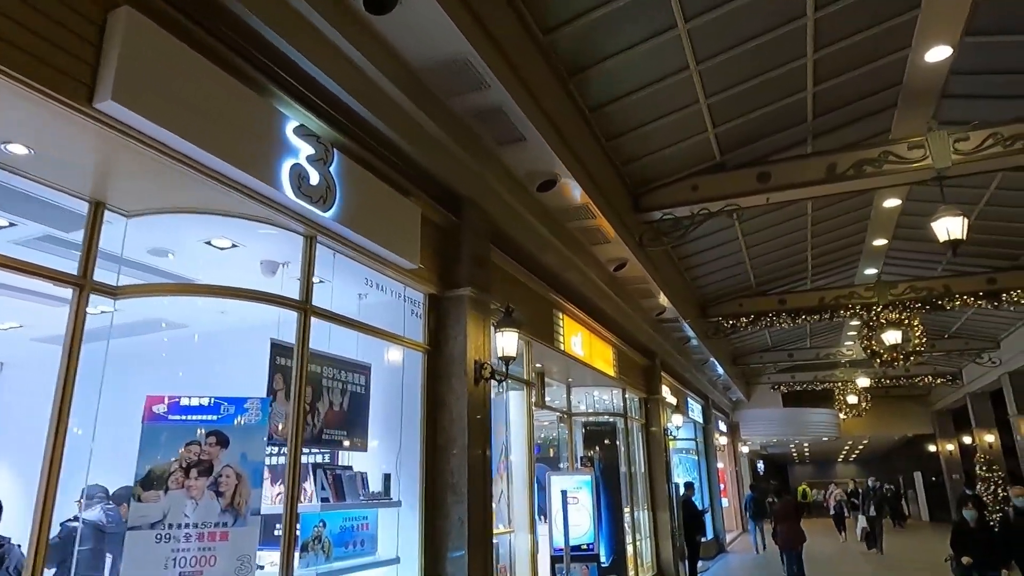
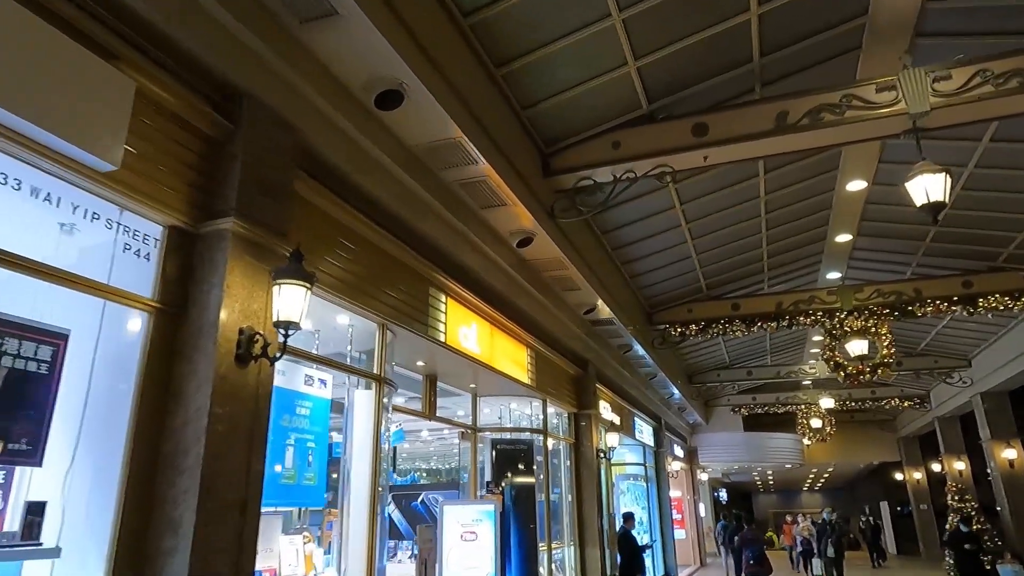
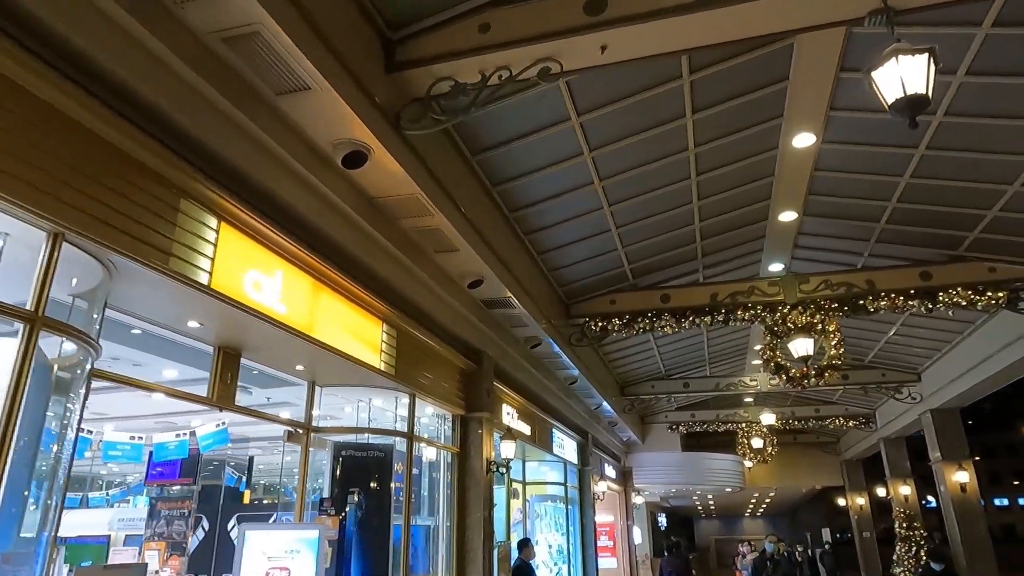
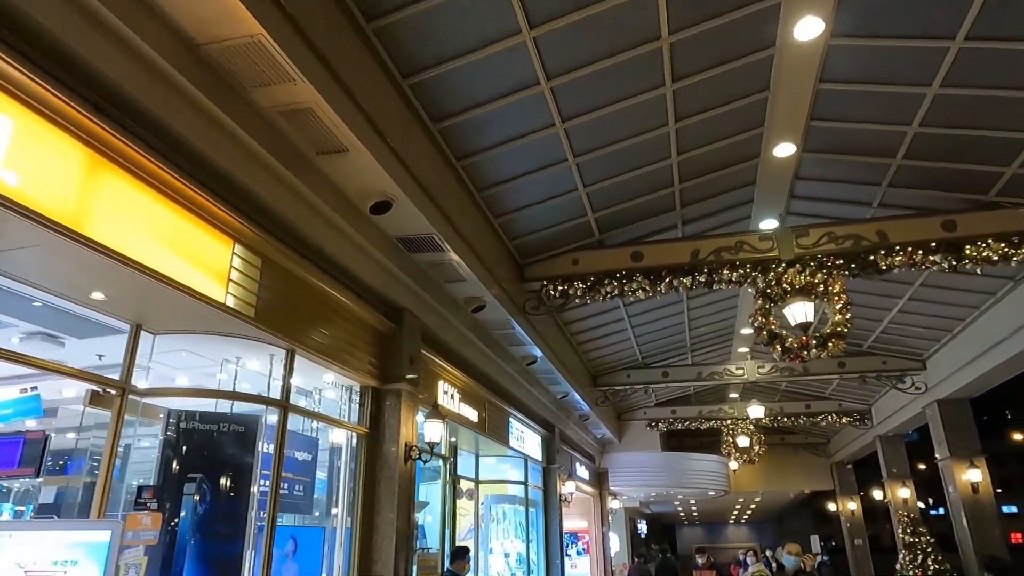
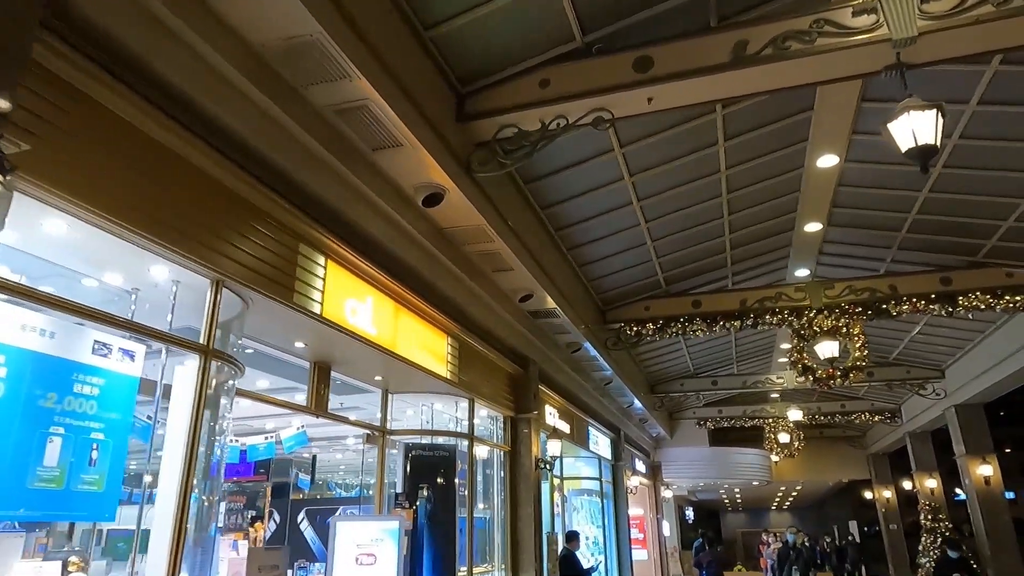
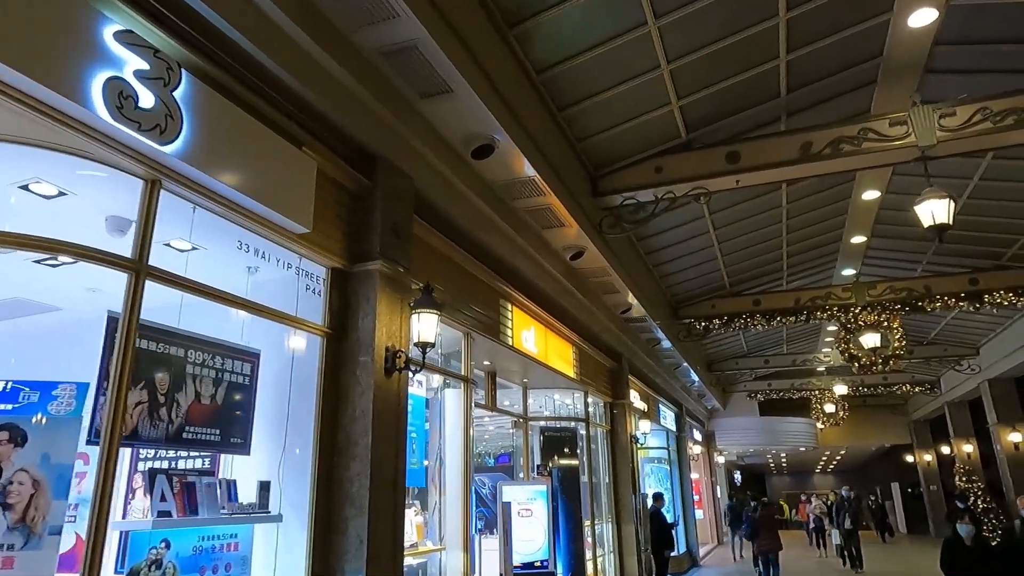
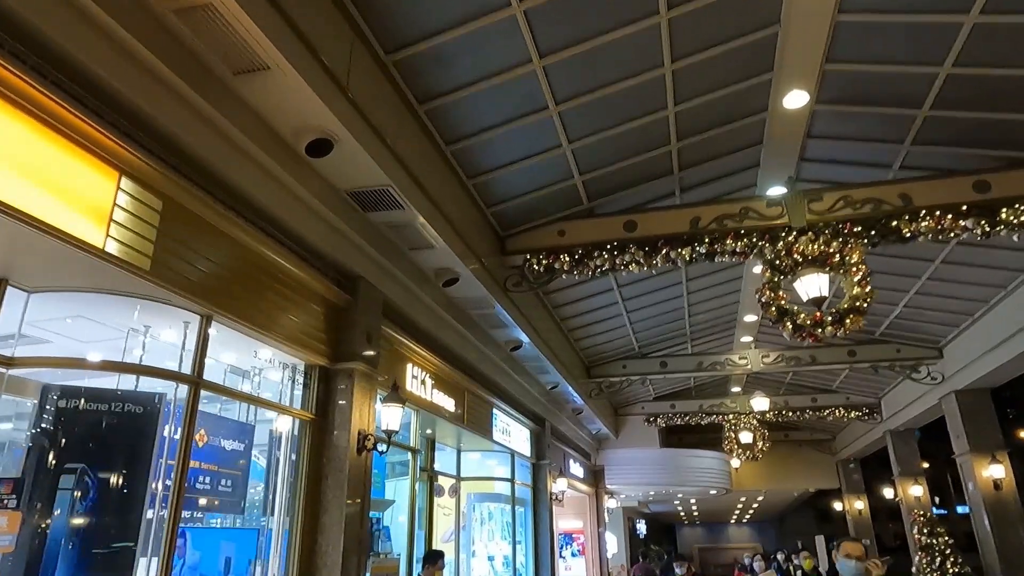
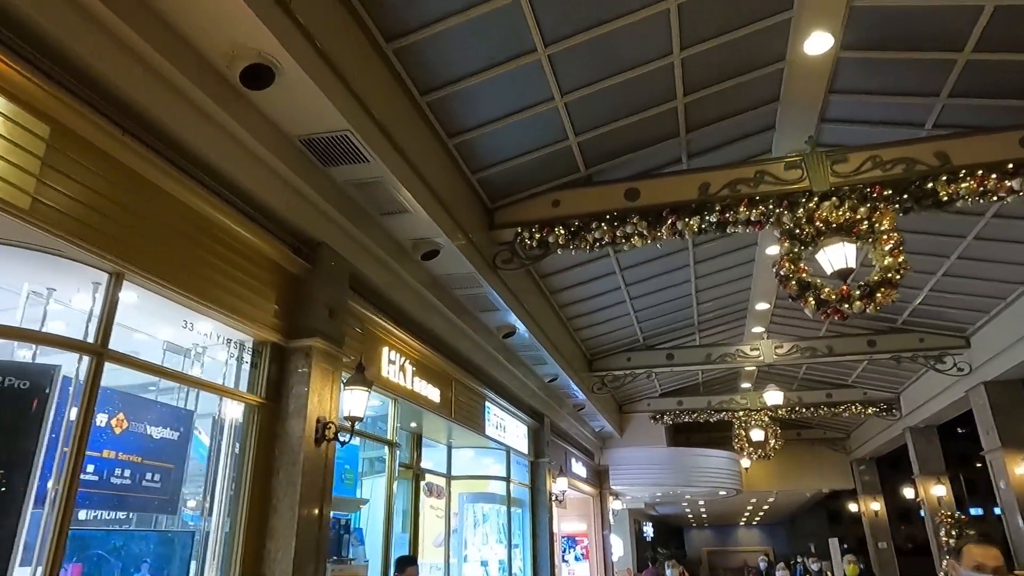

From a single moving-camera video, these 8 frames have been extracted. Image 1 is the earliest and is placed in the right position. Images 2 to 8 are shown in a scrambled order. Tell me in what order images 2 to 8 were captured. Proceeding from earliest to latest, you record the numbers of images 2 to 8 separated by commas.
6, 2, 5, 3, 4, 7, 8
